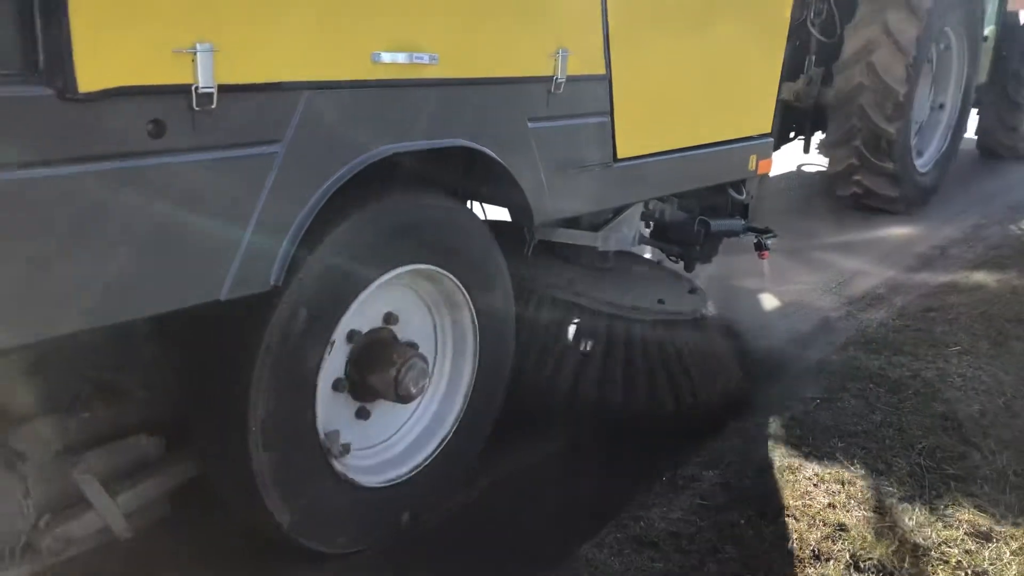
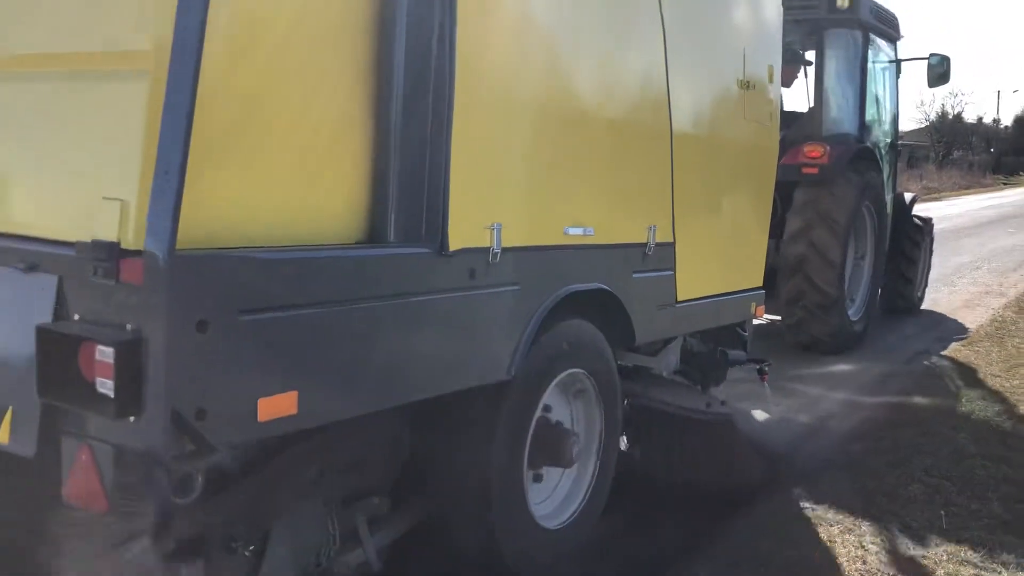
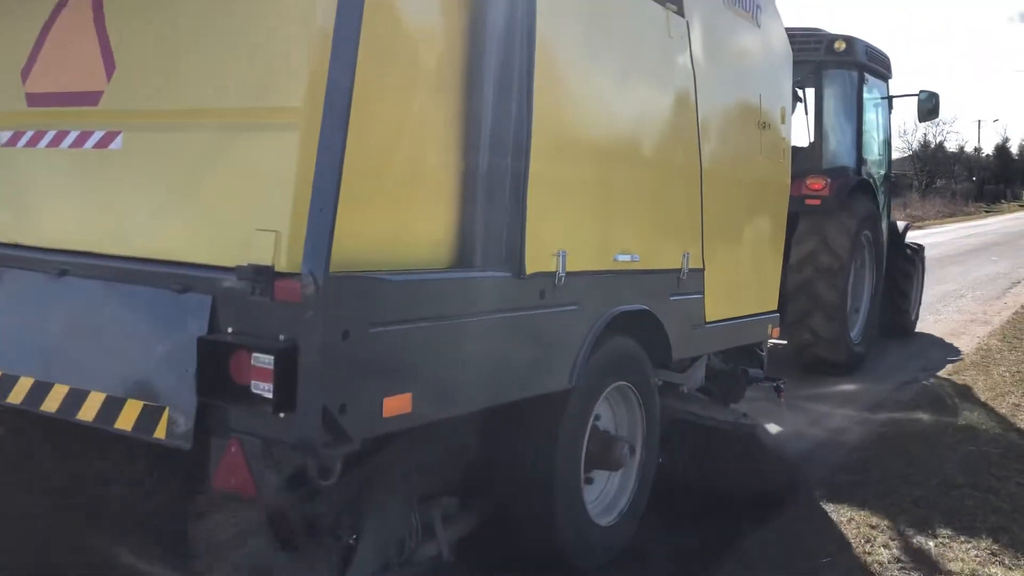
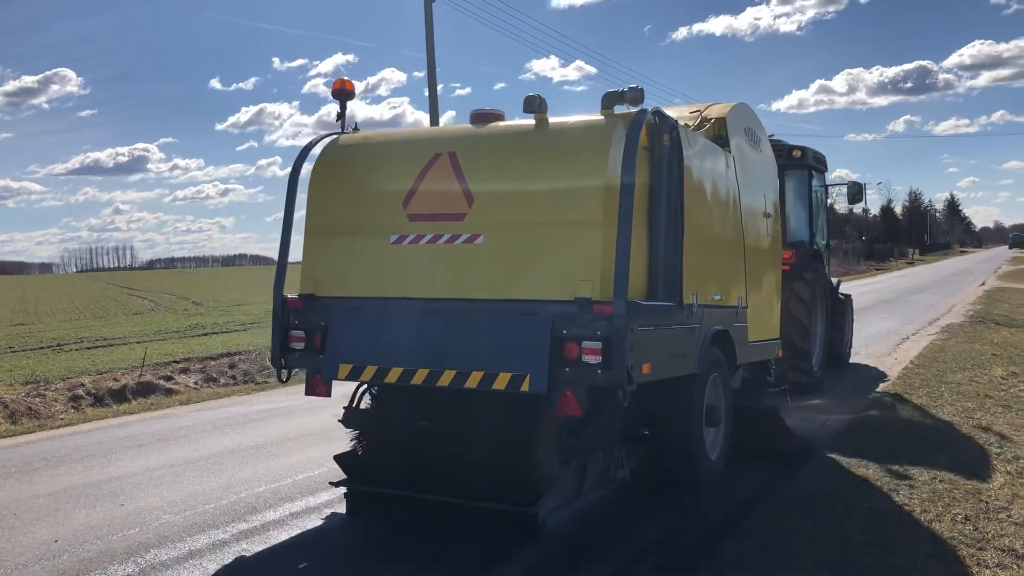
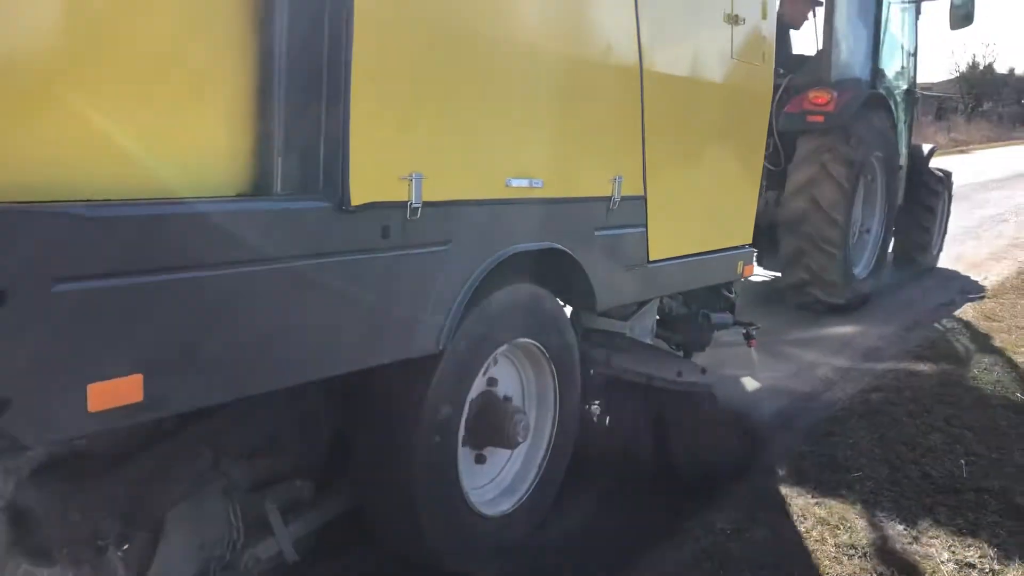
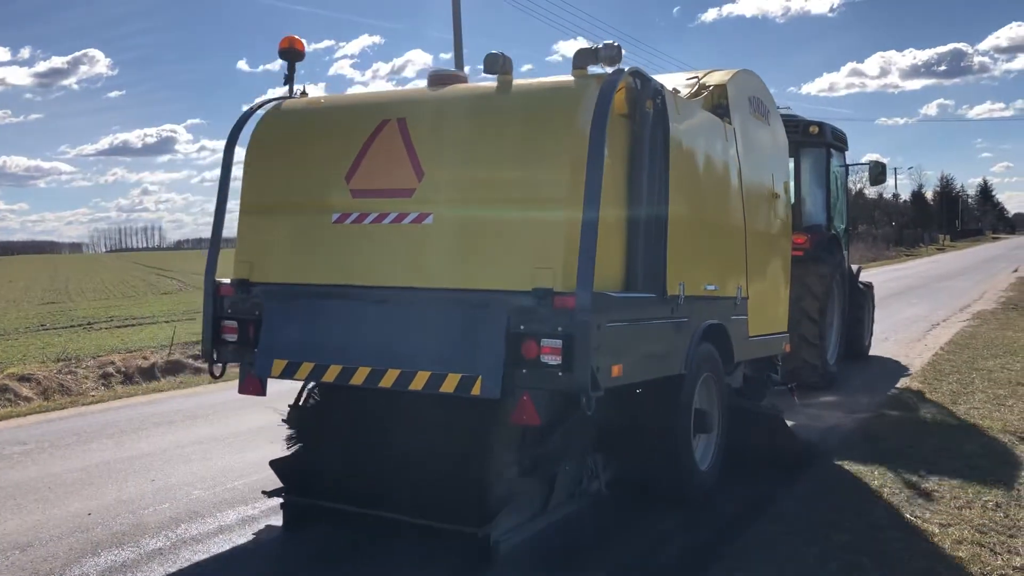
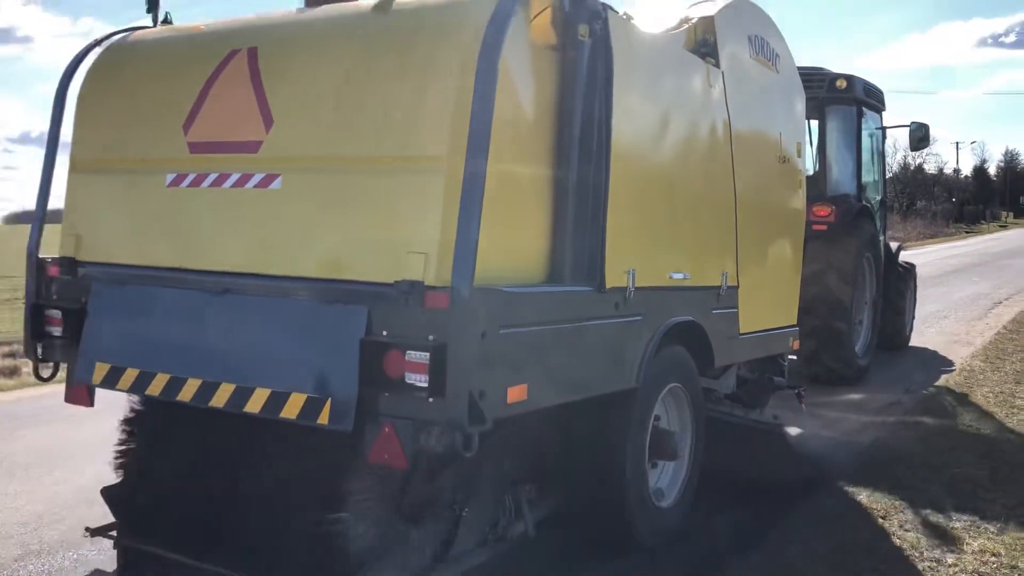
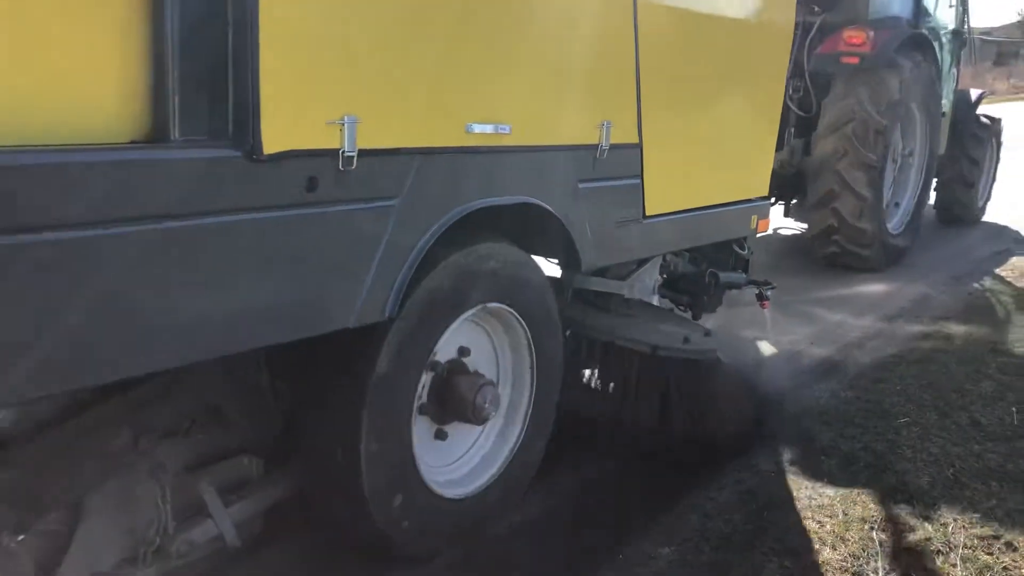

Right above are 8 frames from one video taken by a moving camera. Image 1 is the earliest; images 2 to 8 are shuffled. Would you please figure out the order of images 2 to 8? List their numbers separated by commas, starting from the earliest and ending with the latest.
8, 5, 2, 3, 7, 6, 4
